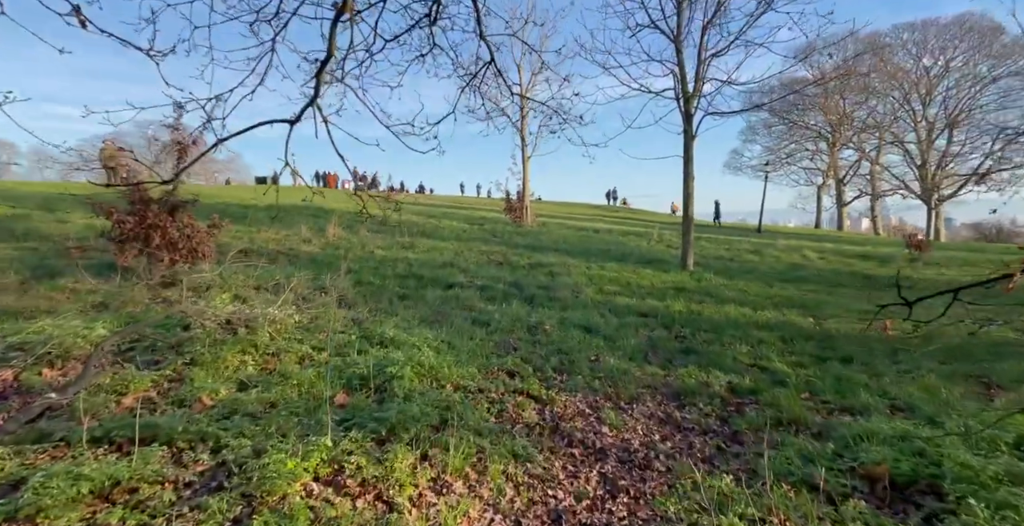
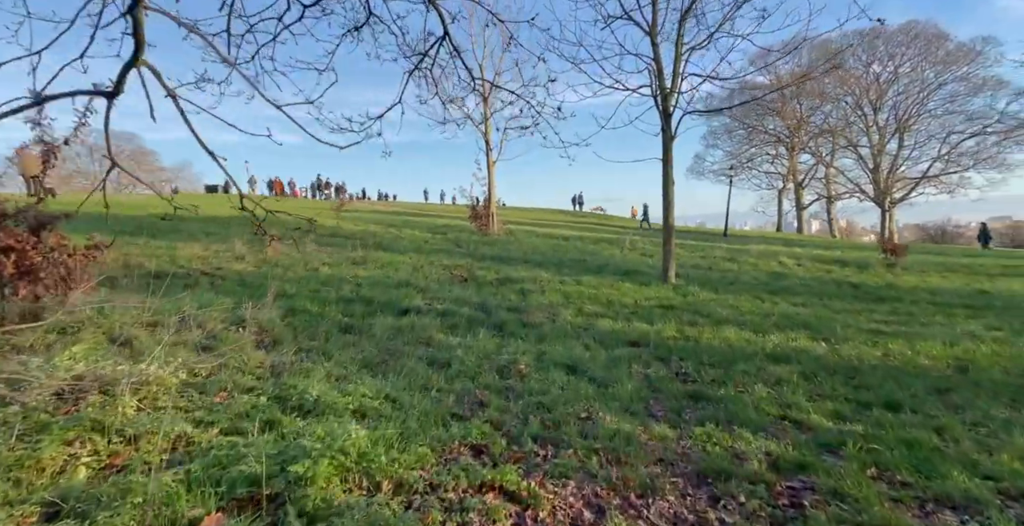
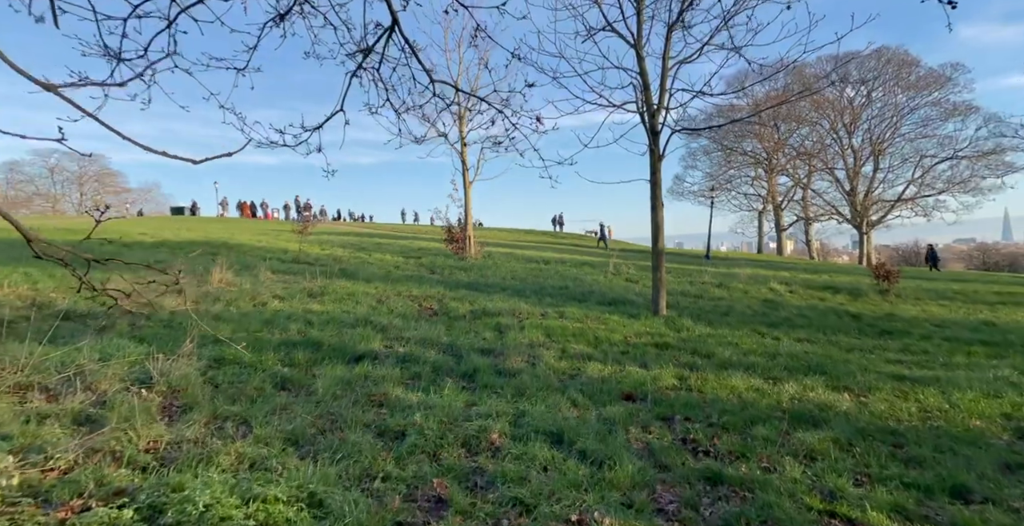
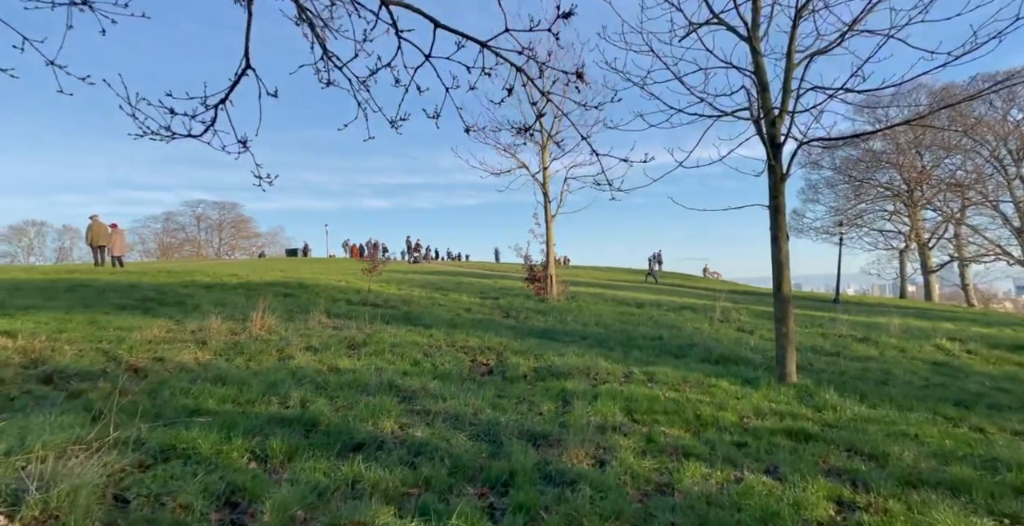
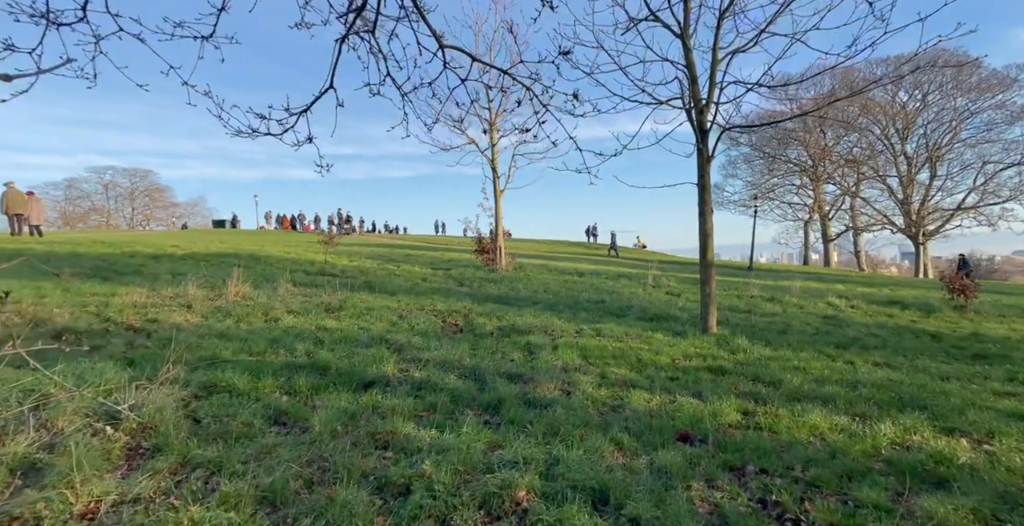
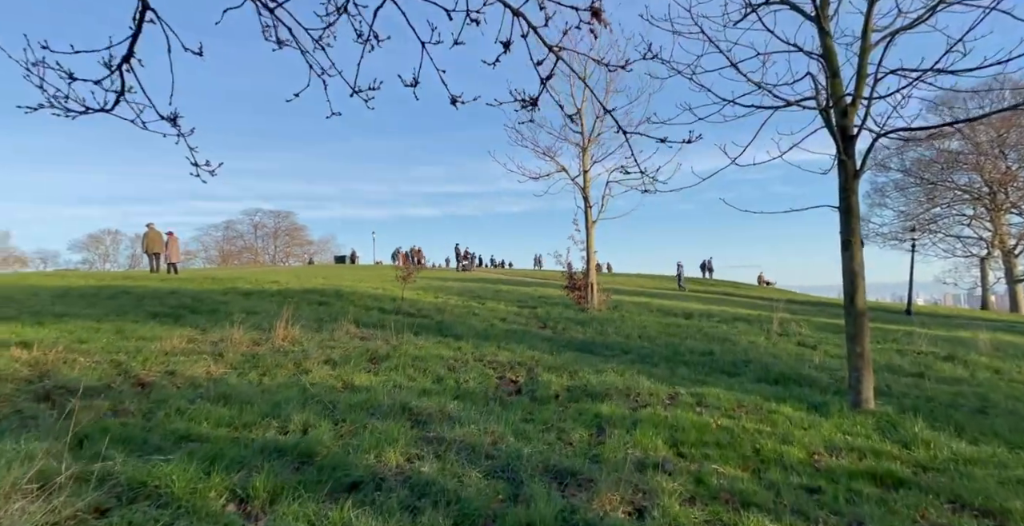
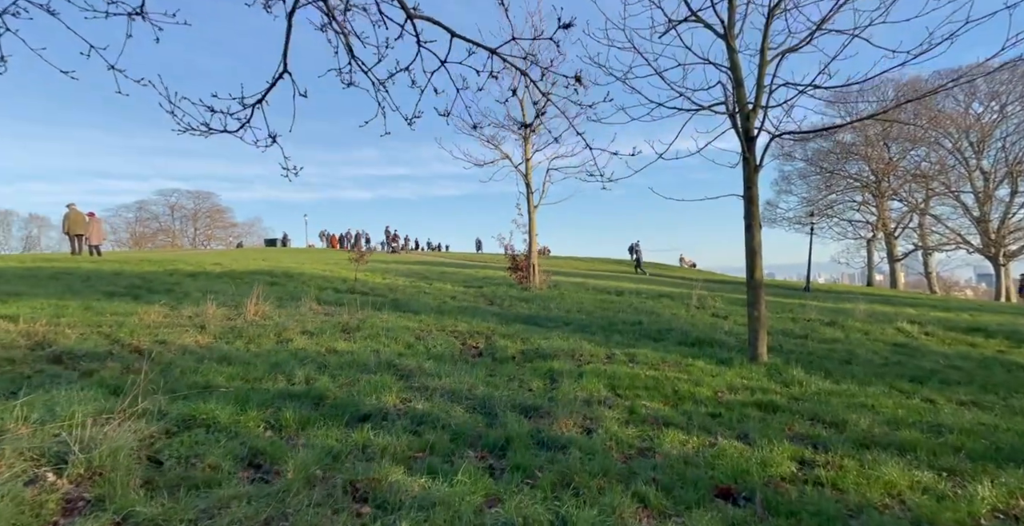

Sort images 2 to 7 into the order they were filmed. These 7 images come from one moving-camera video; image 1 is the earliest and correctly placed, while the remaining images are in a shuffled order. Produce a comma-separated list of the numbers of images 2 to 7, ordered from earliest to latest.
2, 3, 5, 7, 4, 6
